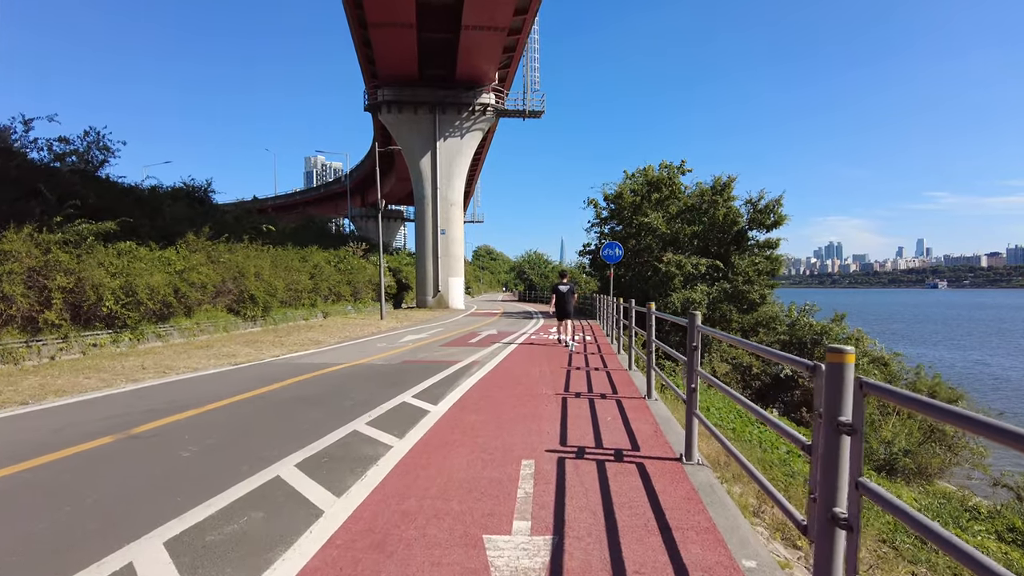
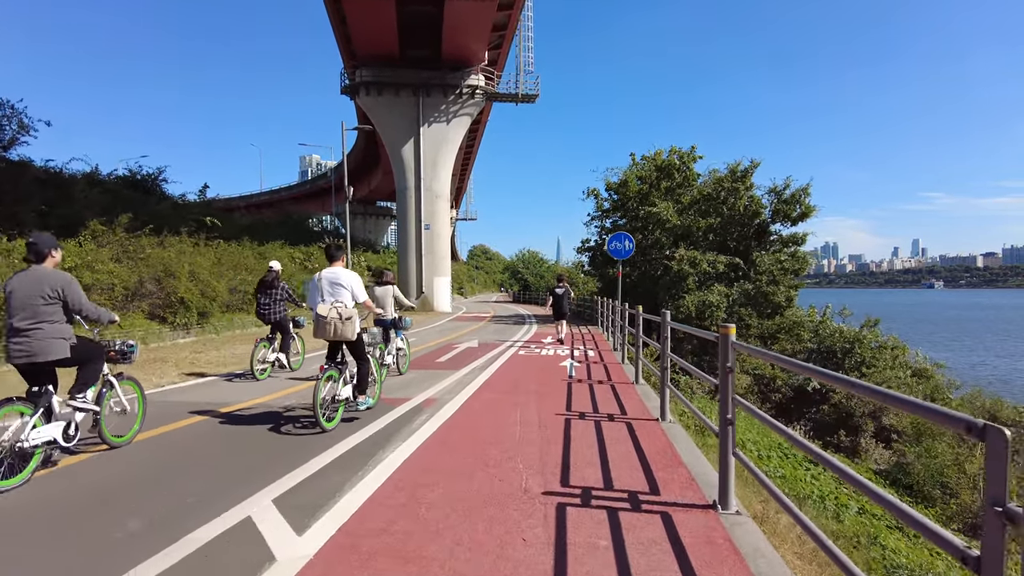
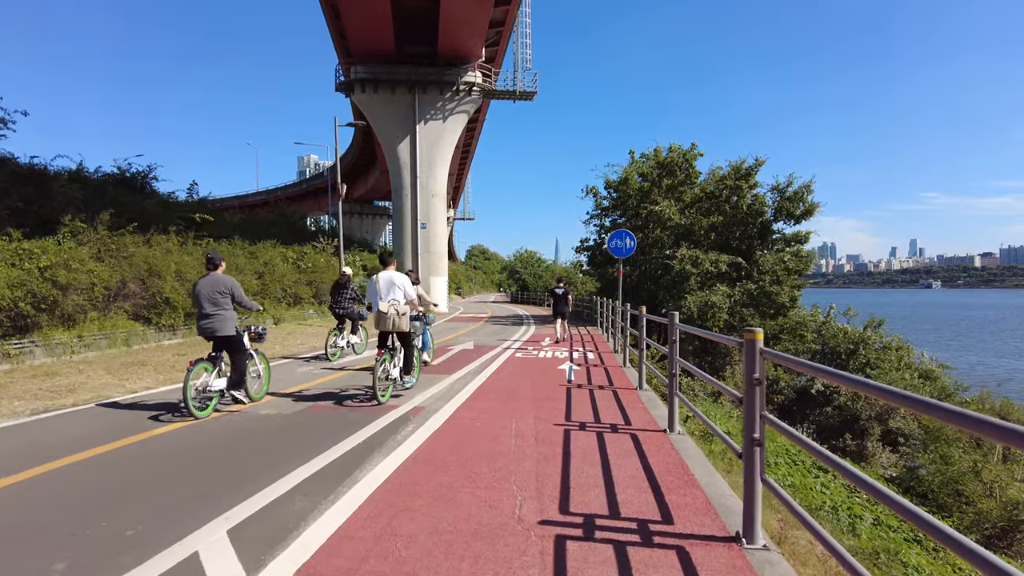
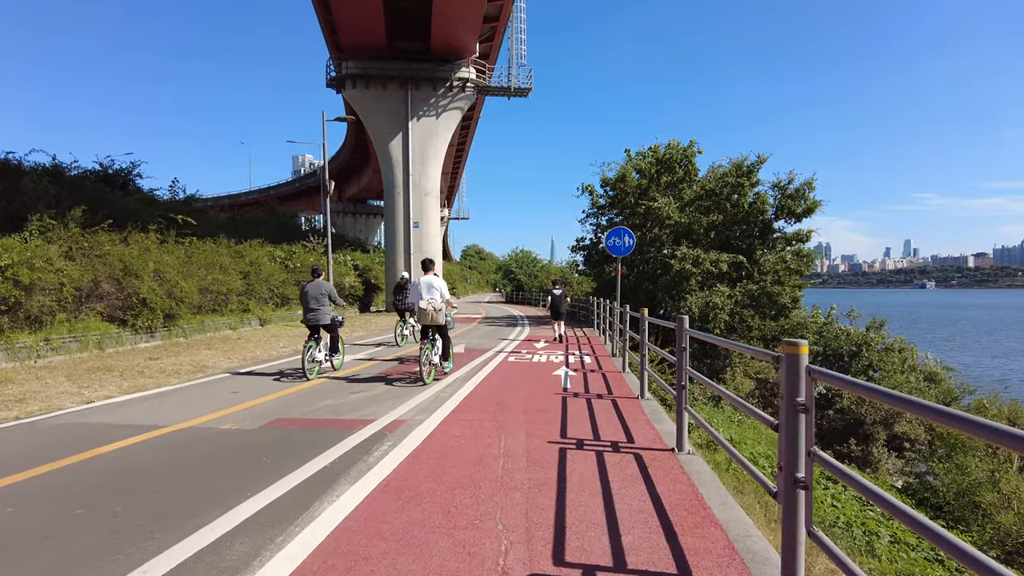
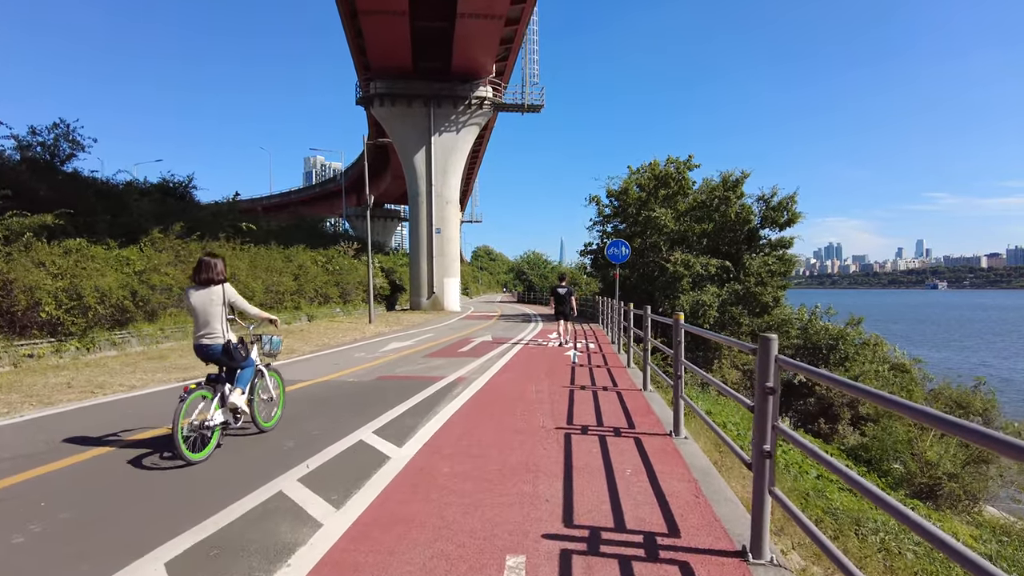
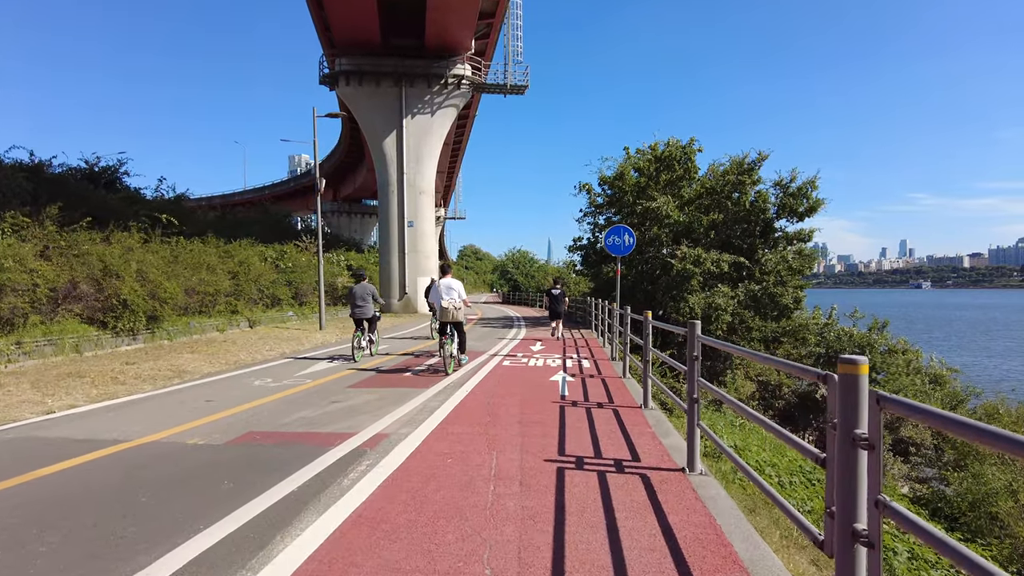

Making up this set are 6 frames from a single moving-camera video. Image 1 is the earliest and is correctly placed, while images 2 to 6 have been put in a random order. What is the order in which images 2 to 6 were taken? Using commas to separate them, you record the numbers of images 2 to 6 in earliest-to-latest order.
5, 2, 3, 4, 6
